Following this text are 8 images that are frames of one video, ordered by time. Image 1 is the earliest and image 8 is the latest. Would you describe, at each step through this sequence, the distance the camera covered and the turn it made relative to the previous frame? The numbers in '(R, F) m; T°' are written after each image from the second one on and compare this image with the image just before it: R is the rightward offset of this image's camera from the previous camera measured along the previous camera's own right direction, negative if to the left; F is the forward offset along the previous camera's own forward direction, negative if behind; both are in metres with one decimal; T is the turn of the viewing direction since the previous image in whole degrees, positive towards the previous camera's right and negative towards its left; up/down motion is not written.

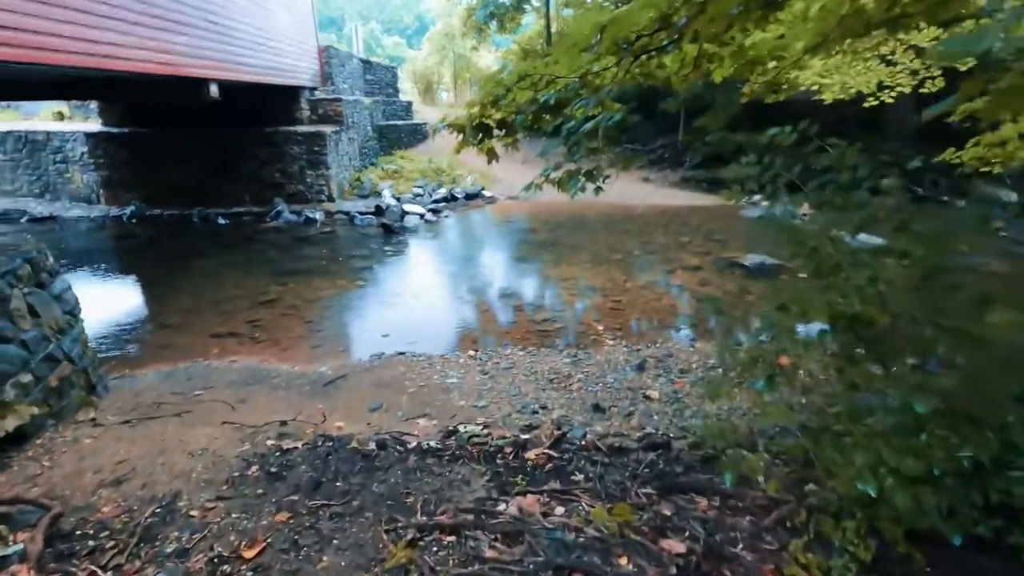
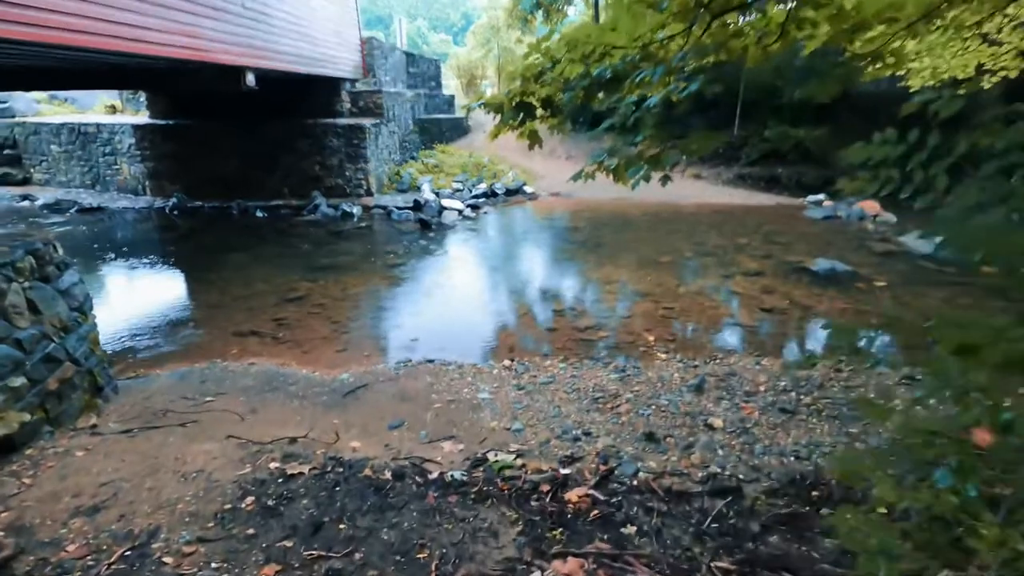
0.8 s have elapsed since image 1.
(0.0, +0.5) m; -4°
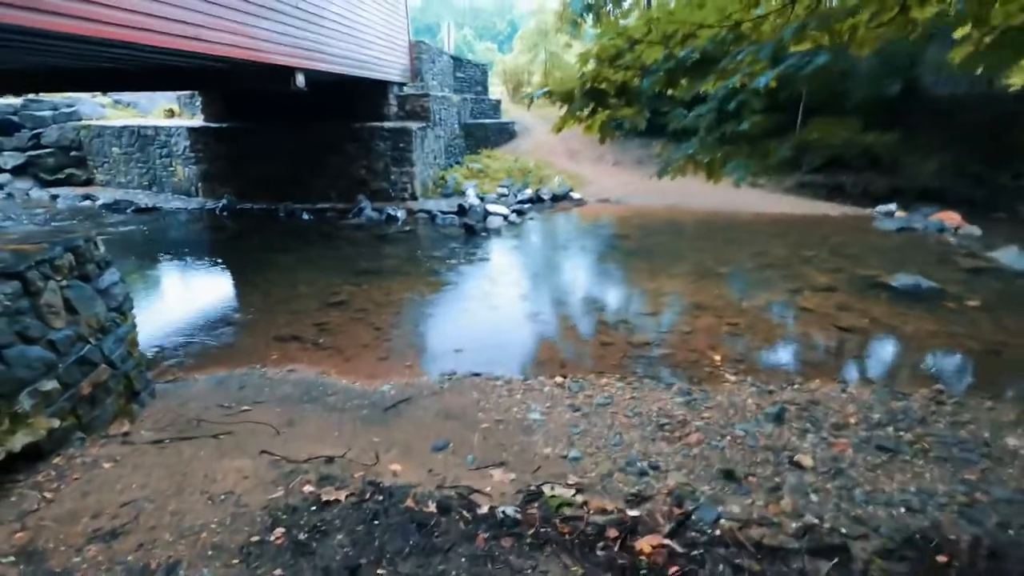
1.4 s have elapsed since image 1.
(-0.1, +0.3) m; -4°
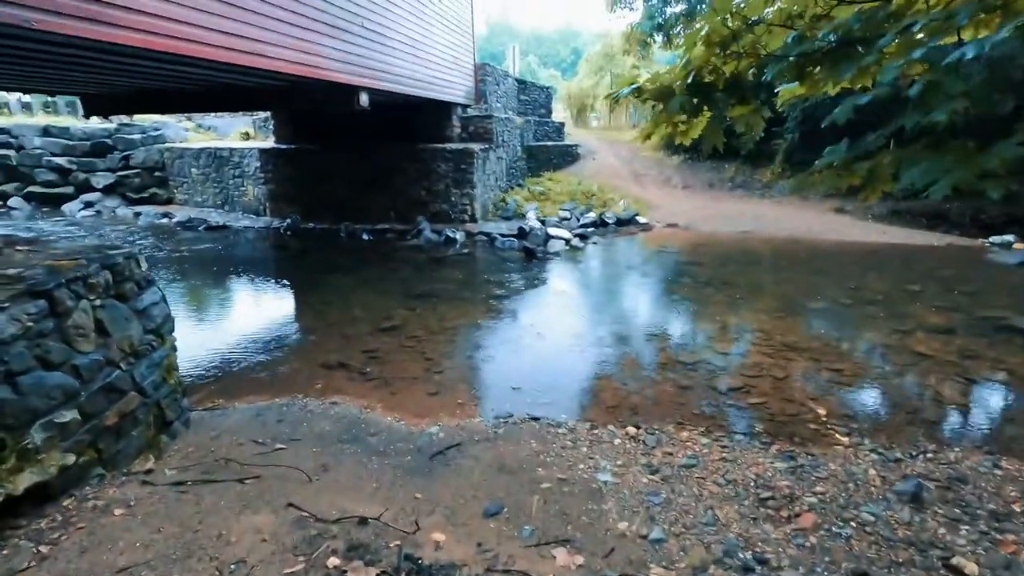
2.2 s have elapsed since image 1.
(-0.1, +0.4) m; -6°
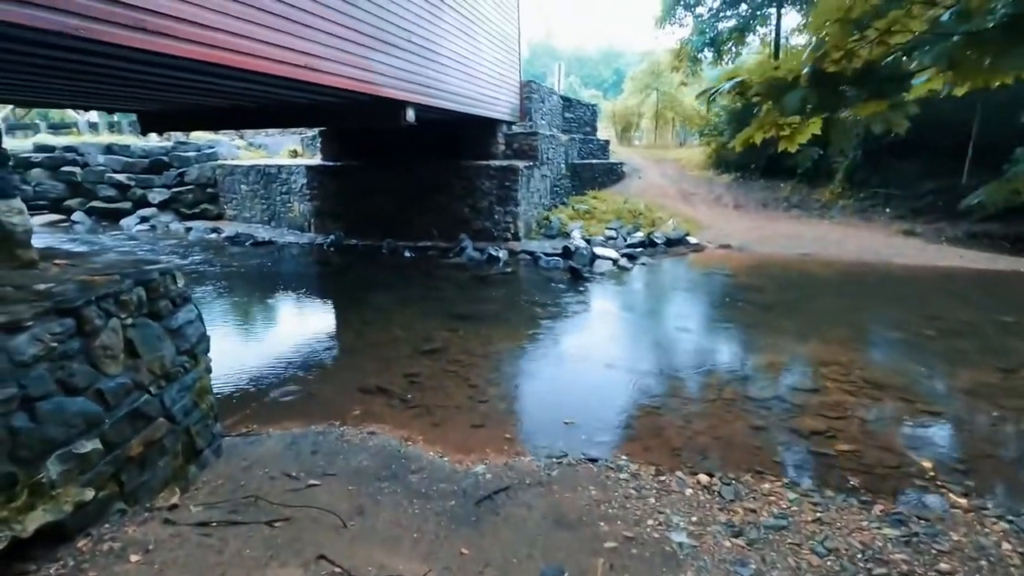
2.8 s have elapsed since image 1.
(-0.1, +0.3) m; -4°
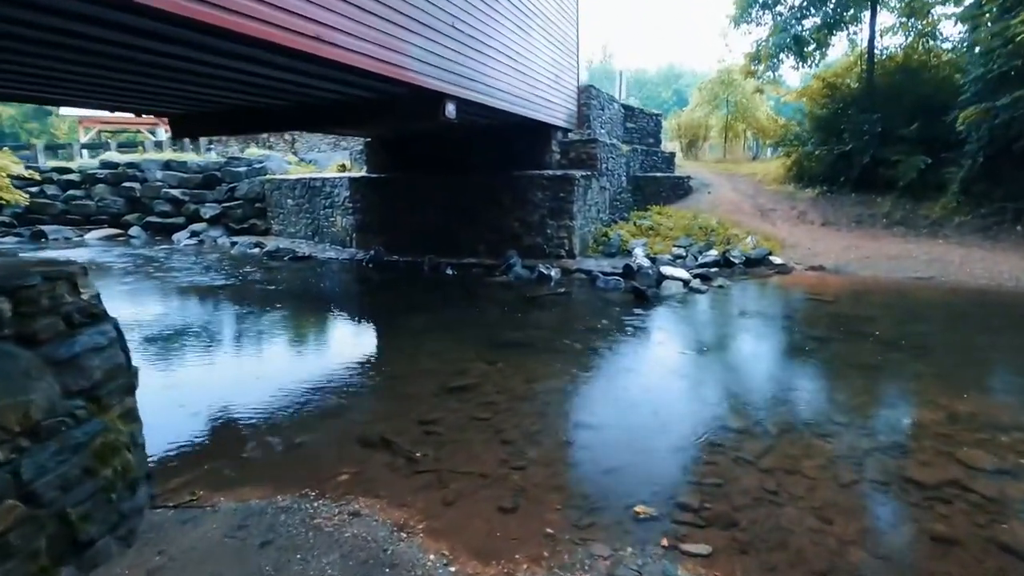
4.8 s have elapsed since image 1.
(0.0, +1.0) m; -6°
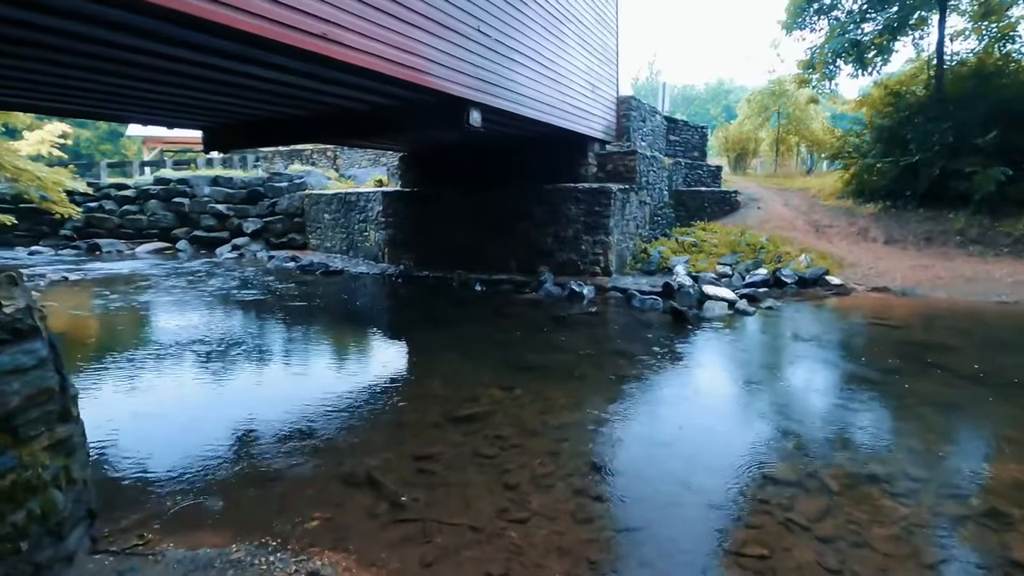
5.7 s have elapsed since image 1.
(+0.2, +0.4) m; -5°
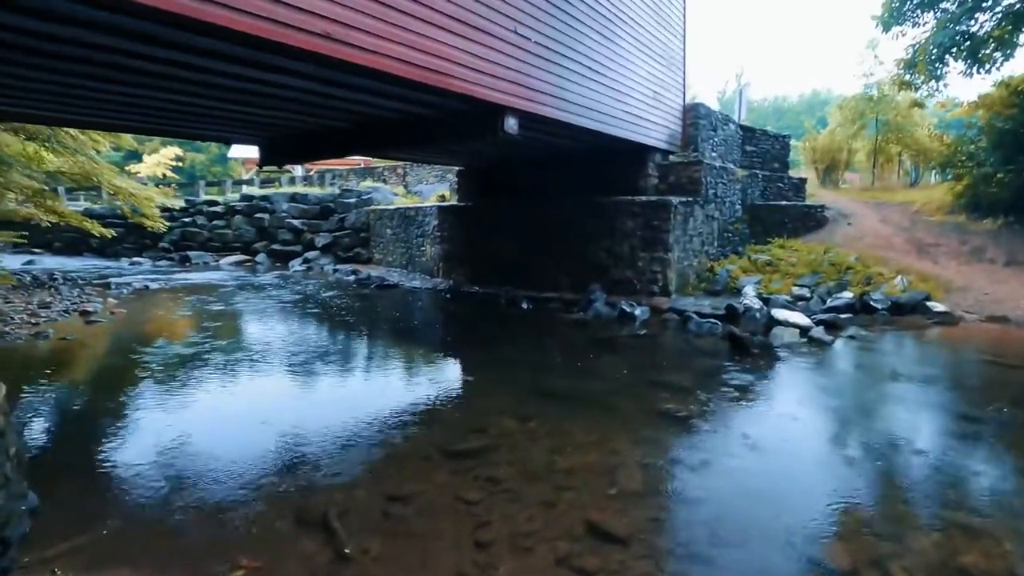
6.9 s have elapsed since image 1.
(+0.4, +0.4) m; -8°
